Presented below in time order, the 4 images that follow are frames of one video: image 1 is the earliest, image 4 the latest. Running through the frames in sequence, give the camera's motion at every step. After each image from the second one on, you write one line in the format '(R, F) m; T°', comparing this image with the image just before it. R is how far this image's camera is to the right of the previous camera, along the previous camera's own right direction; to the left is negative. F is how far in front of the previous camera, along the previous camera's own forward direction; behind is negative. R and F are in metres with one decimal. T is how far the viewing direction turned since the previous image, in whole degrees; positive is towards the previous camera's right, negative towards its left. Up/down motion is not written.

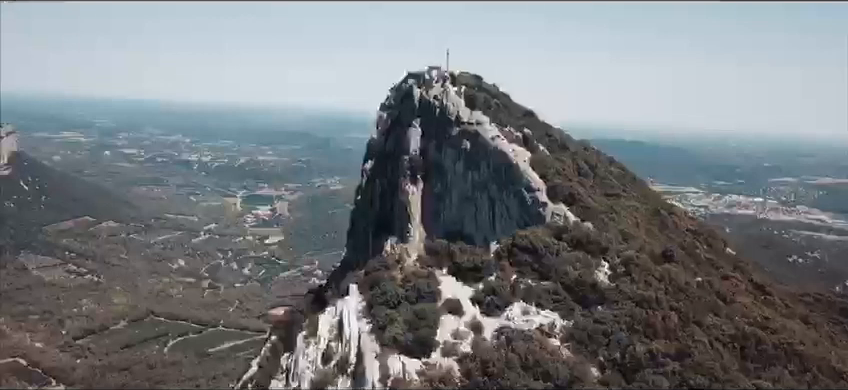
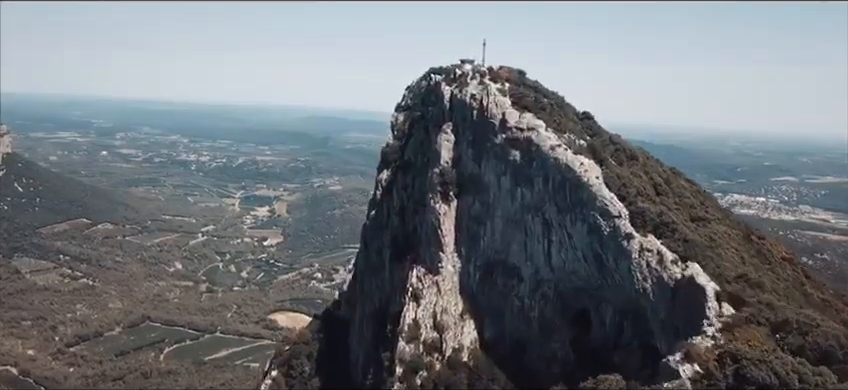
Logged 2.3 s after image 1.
(-1.0, +4.4) m; 0°
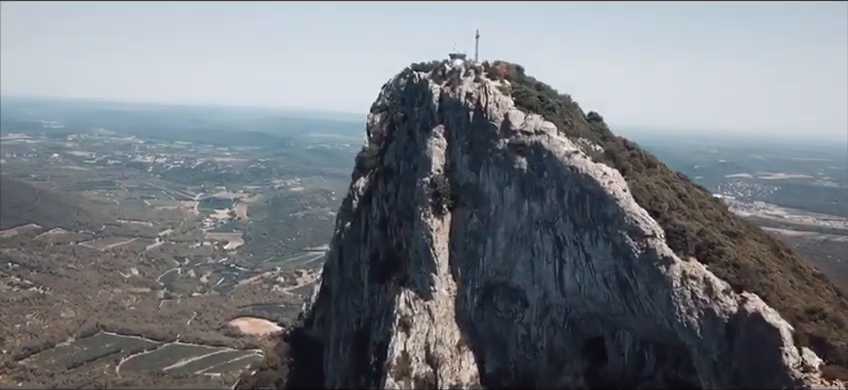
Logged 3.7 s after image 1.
(-0.6, +2.5) m; +3°
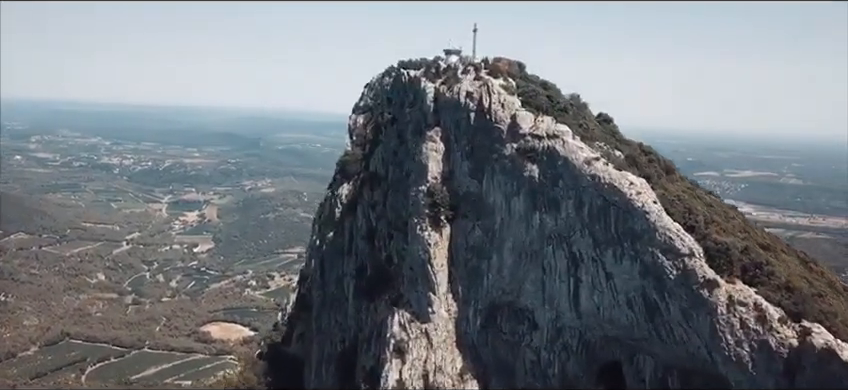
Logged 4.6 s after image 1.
(-0.5, +1.7) m; +2°
